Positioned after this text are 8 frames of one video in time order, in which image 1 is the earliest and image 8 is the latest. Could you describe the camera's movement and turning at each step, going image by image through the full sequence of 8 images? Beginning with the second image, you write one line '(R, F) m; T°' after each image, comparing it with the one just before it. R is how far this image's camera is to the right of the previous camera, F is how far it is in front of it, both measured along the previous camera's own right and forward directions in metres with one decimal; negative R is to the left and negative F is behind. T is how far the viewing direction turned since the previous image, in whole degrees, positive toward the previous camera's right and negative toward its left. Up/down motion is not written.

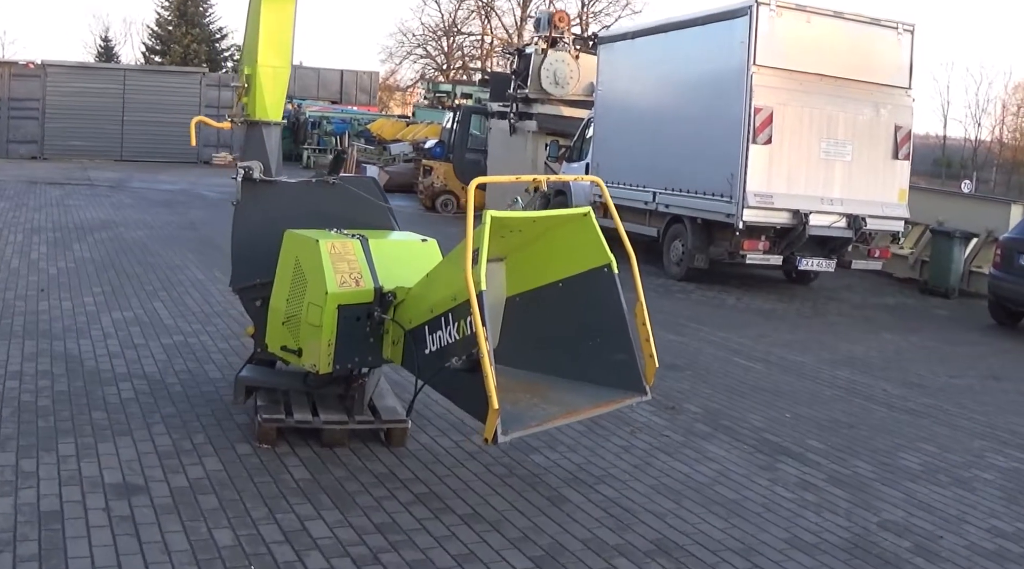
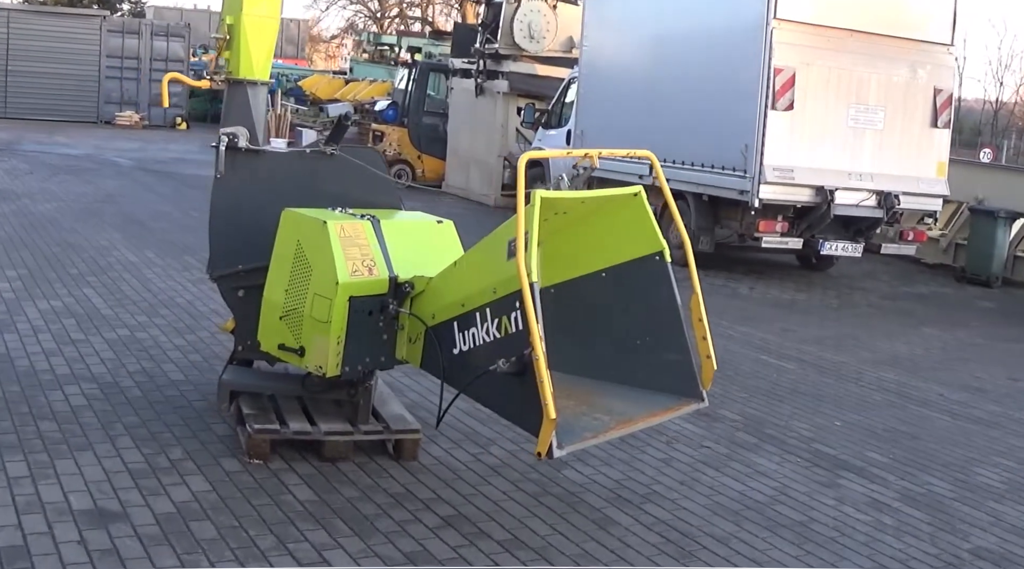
(-0.6, +0.7) m; +5°
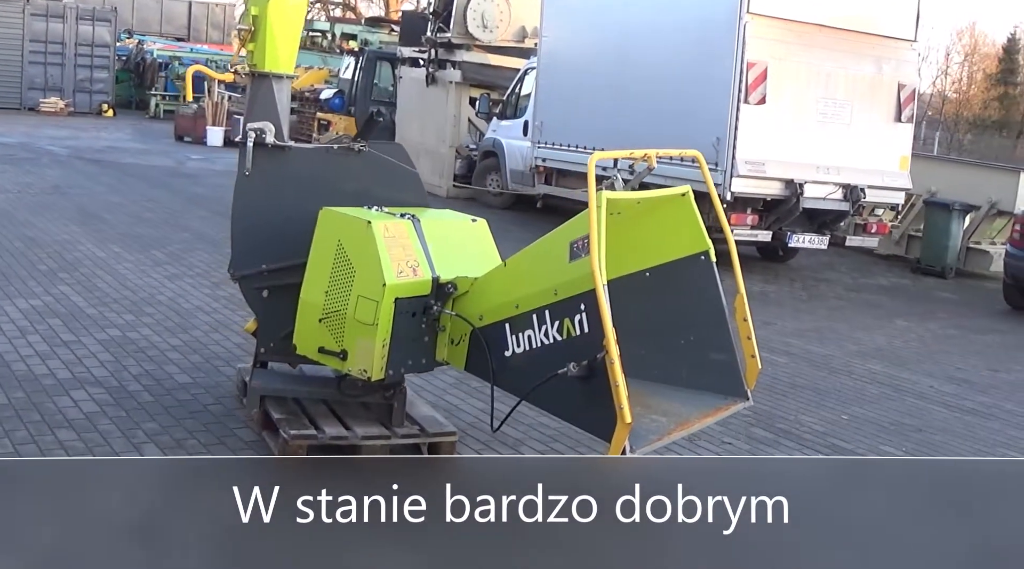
(-0.5, +0.1) m; +3°
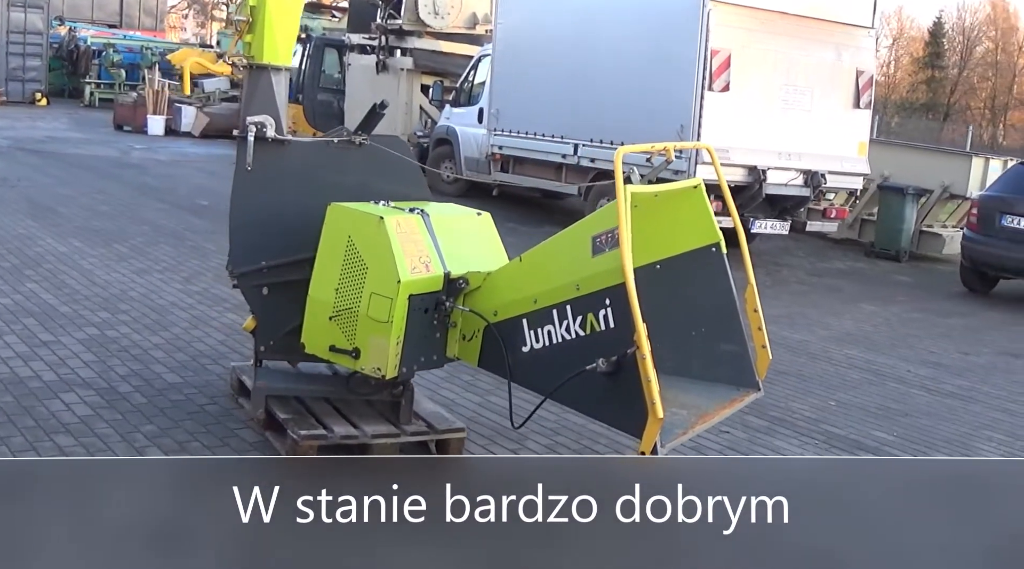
(-0.3, +0.1) m; +3°
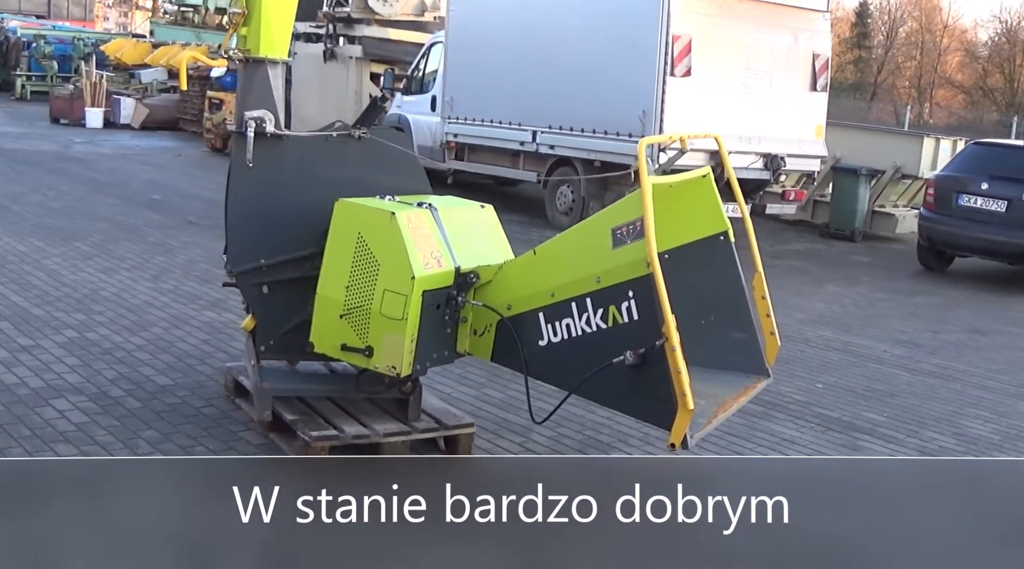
(-0.3, +0.1) m; +3°
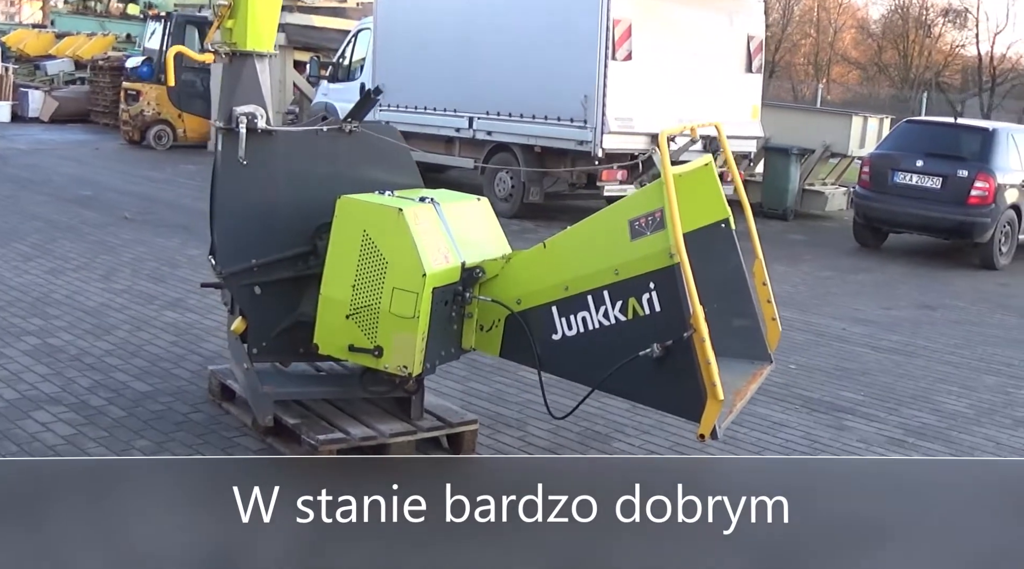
(-0.3, +0.1) m; +4°
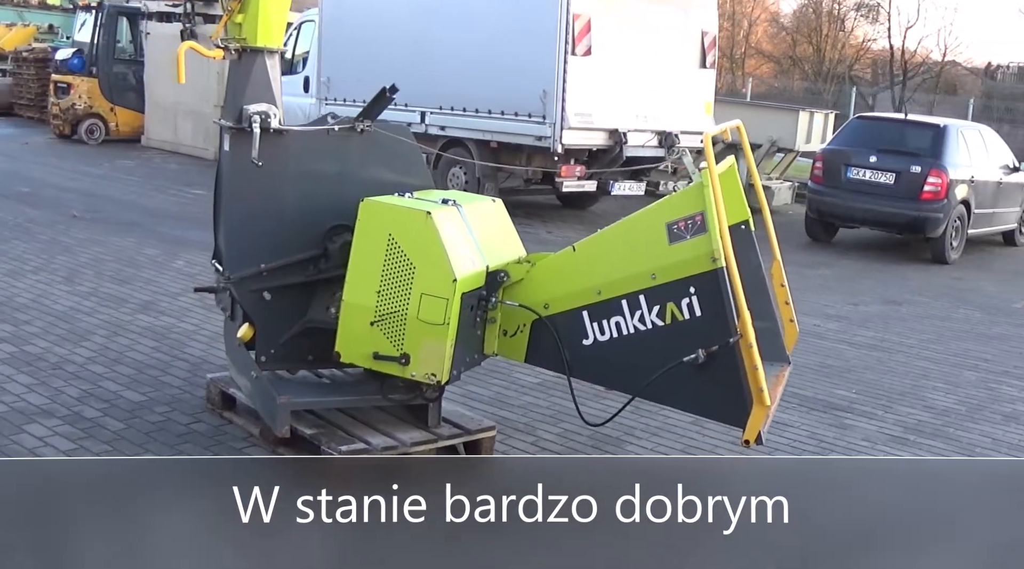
(-0.4, +0.1) m; +4°
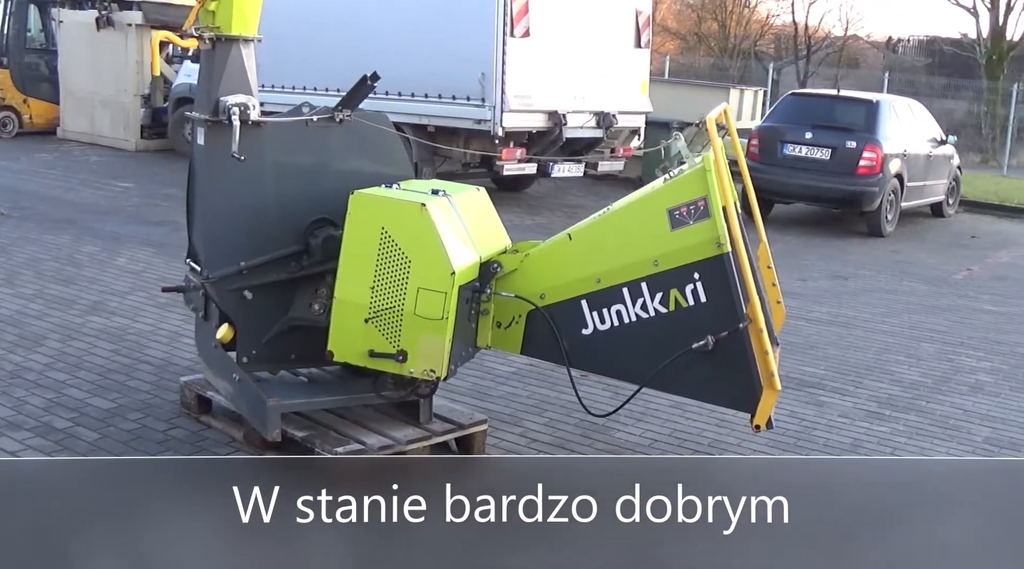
(-0.3, +0.1) m; +4°
